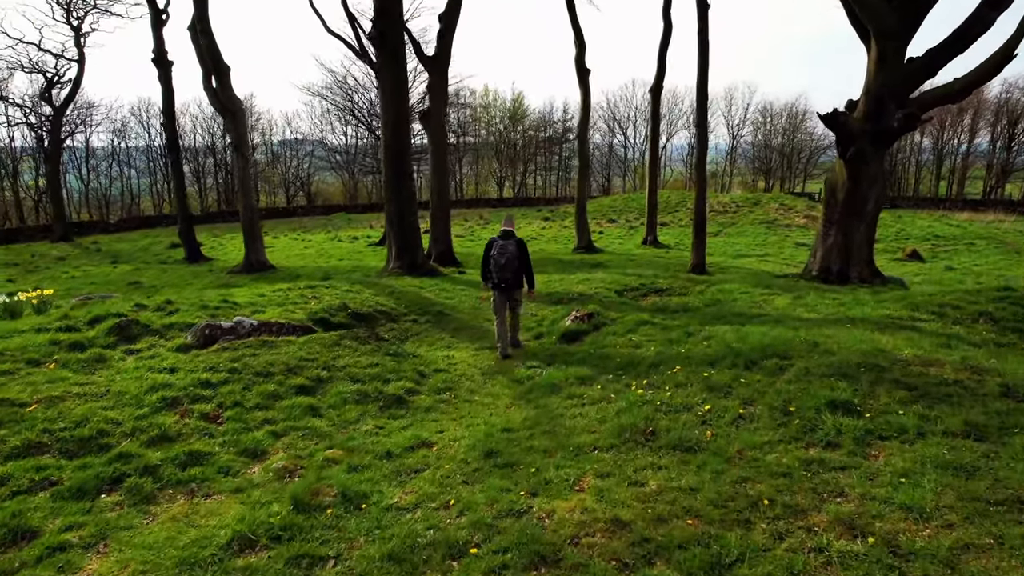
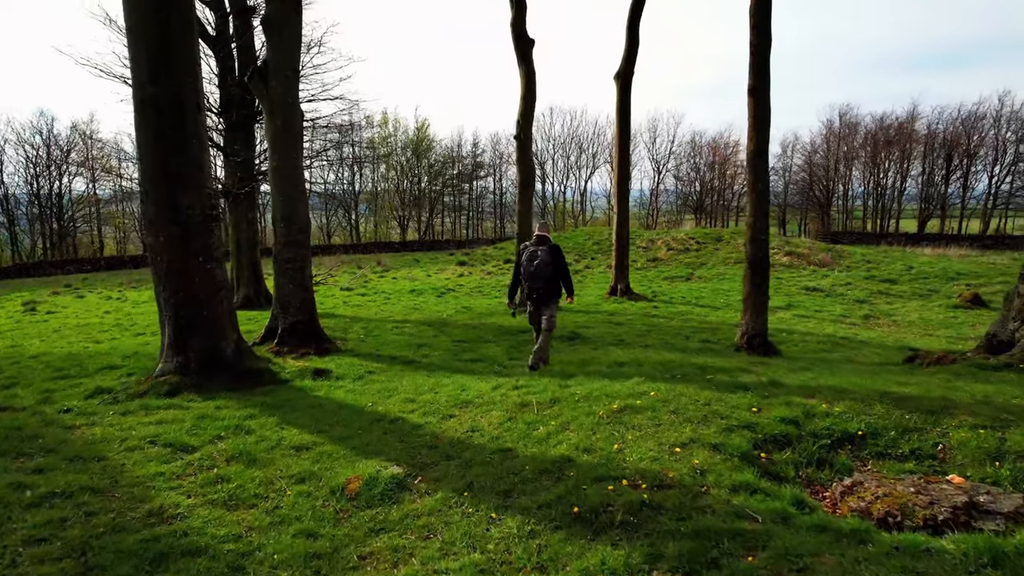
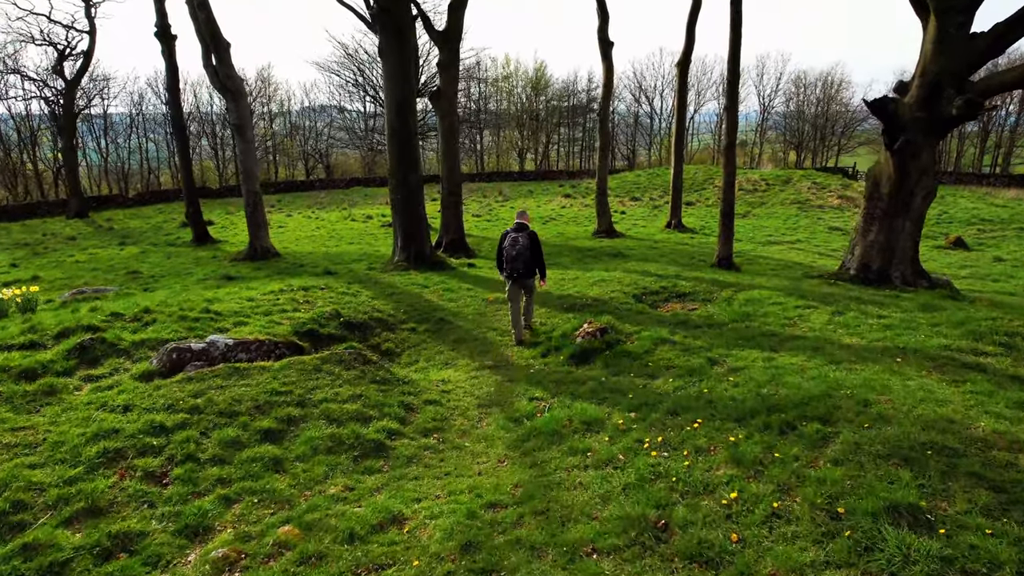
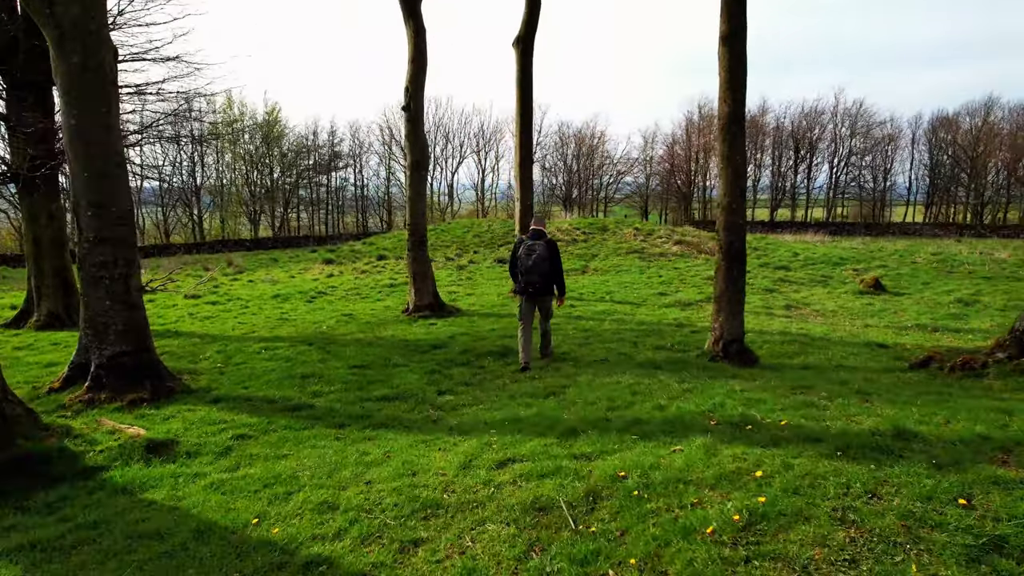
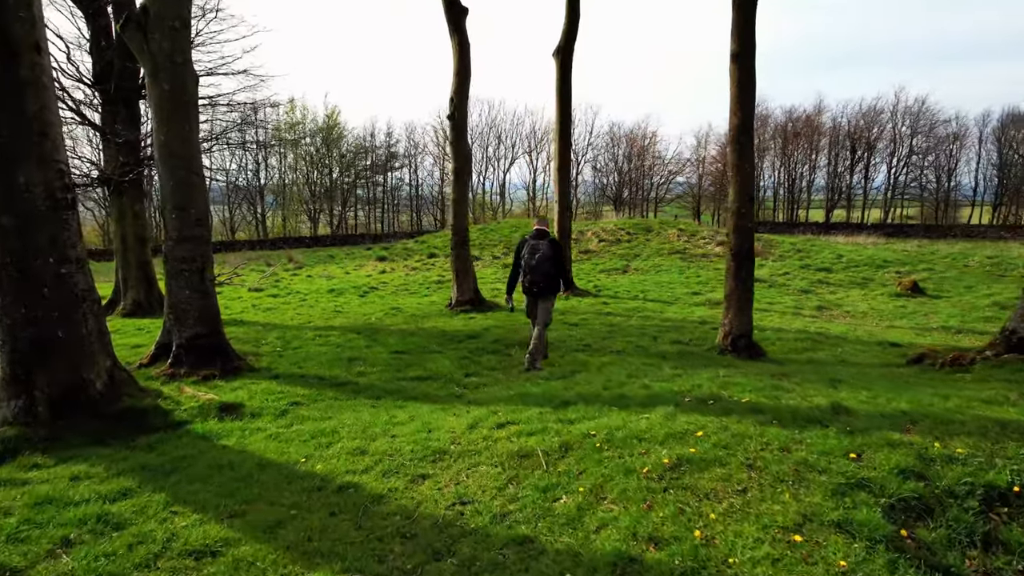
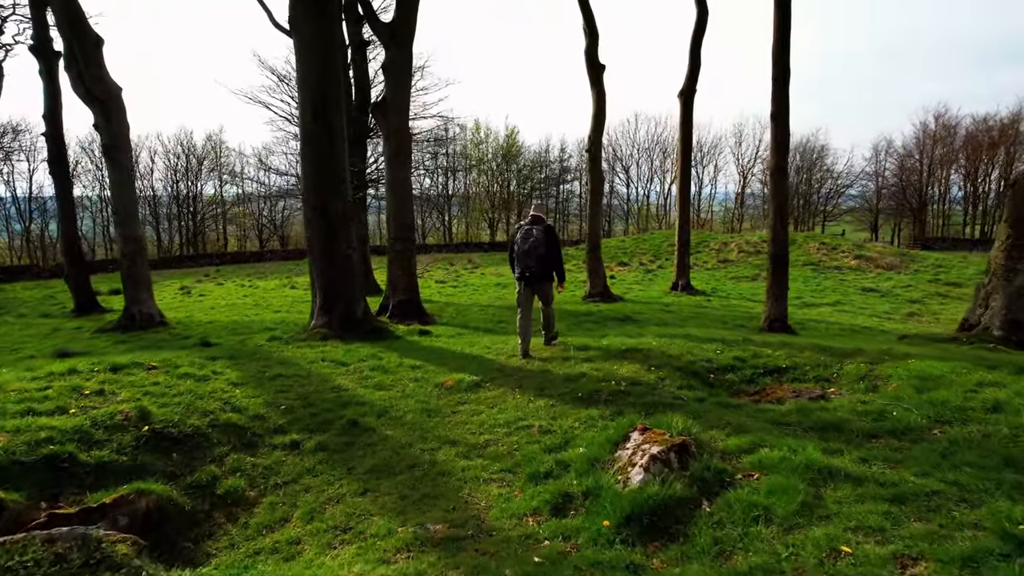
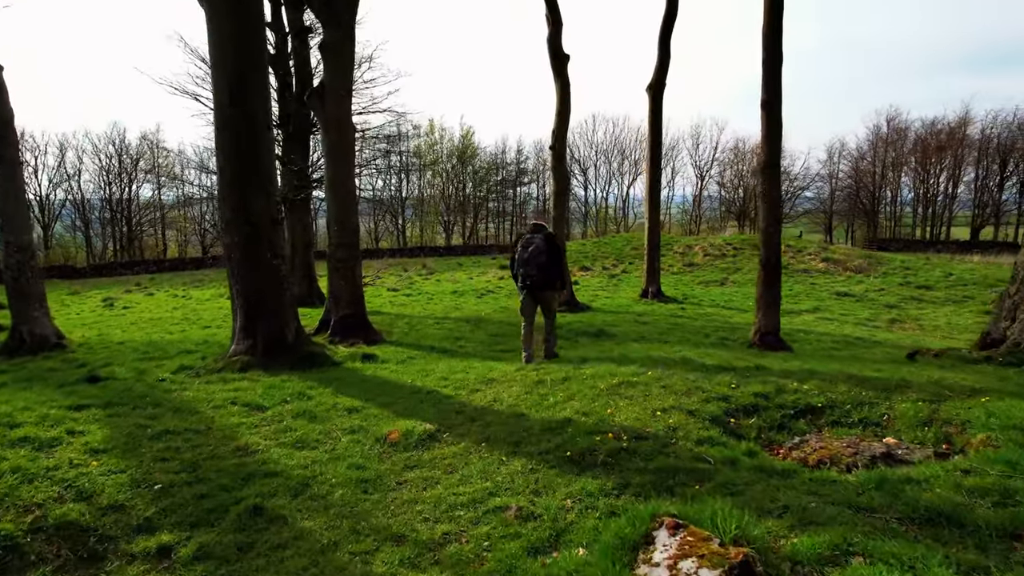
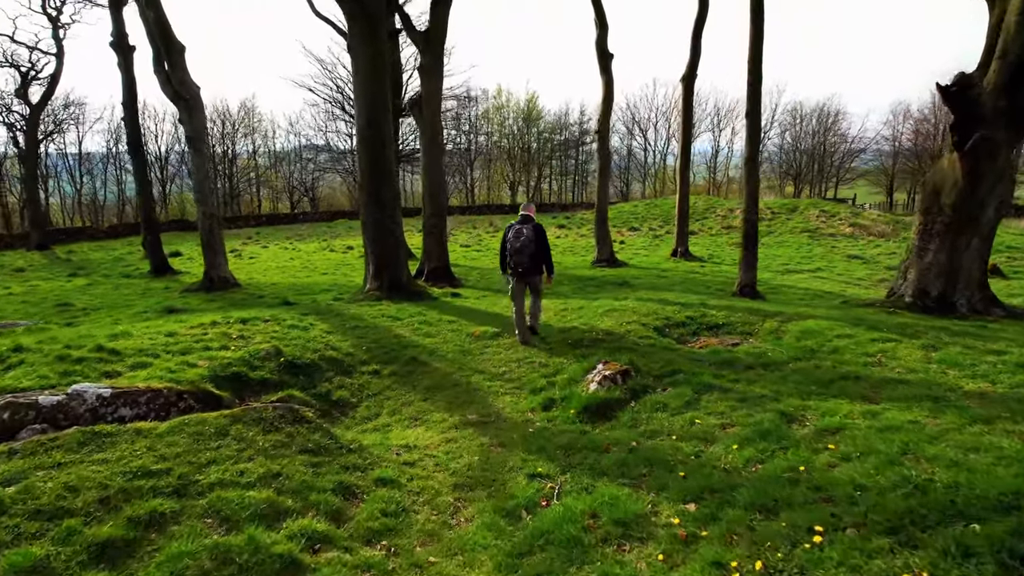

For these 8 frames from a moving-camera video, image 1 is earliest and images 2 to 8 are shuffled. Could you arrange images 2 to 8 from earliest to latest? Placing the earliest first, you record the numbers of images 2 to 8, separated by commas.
3, 8, 6, 7, 2, 5, 4
